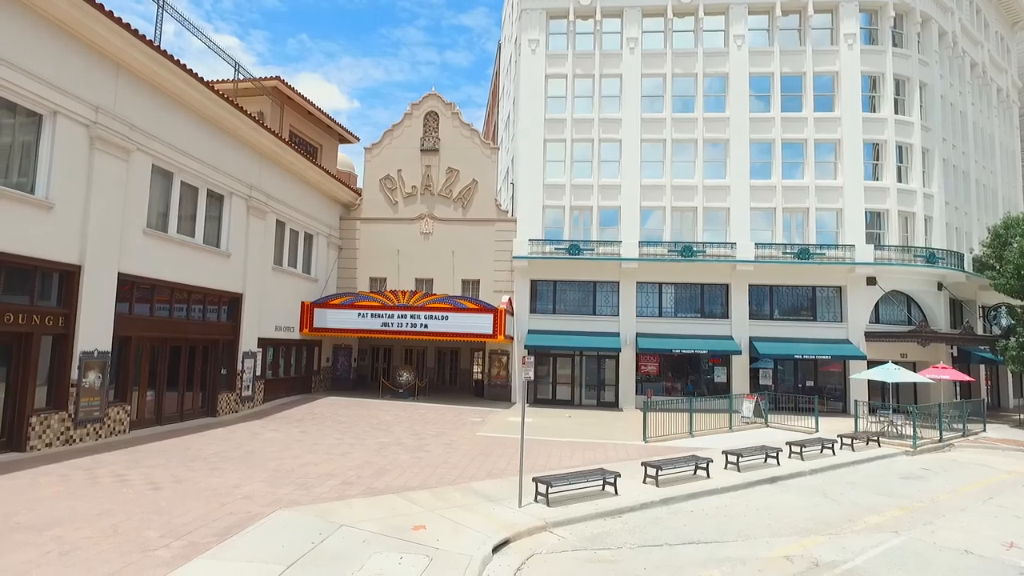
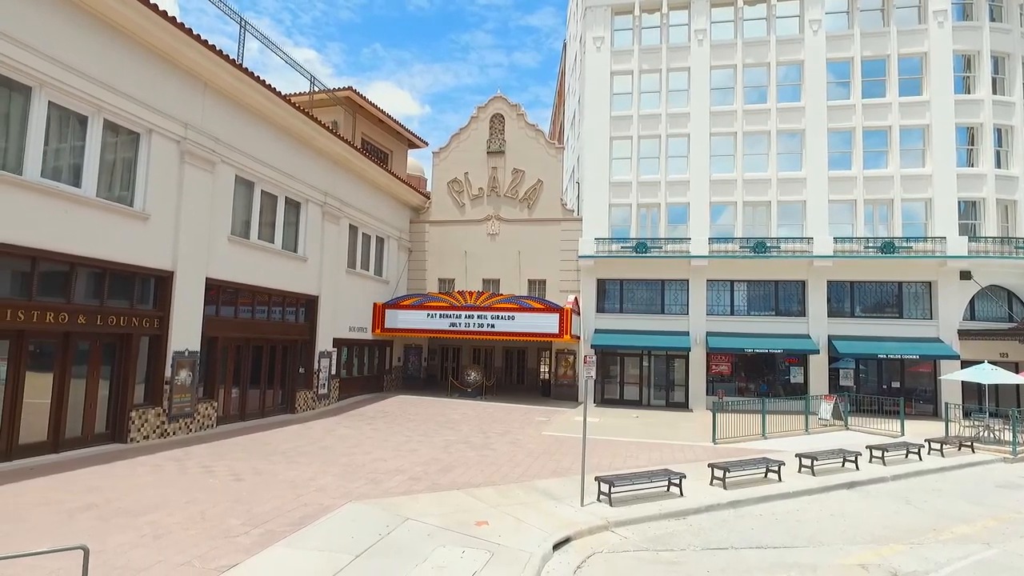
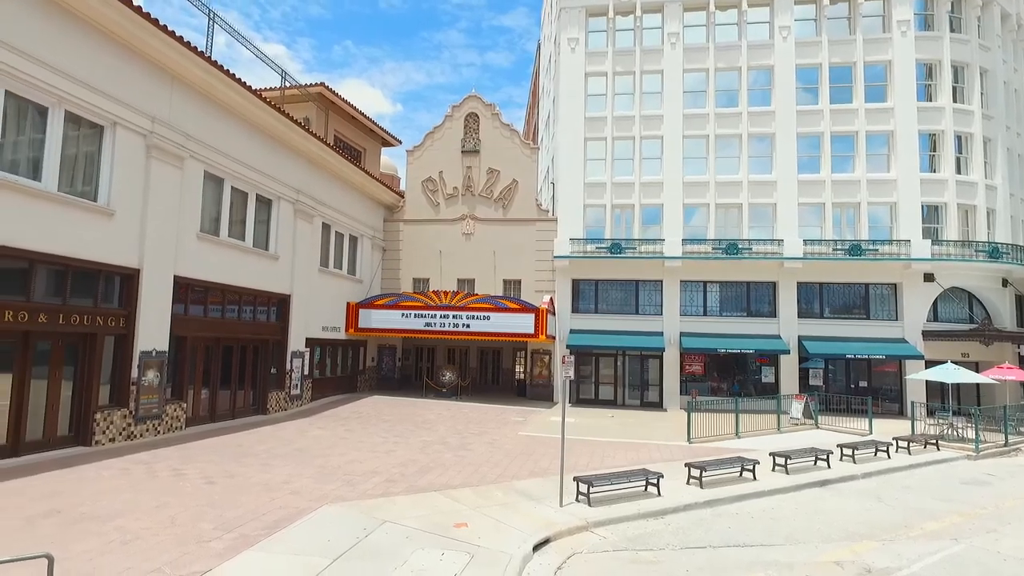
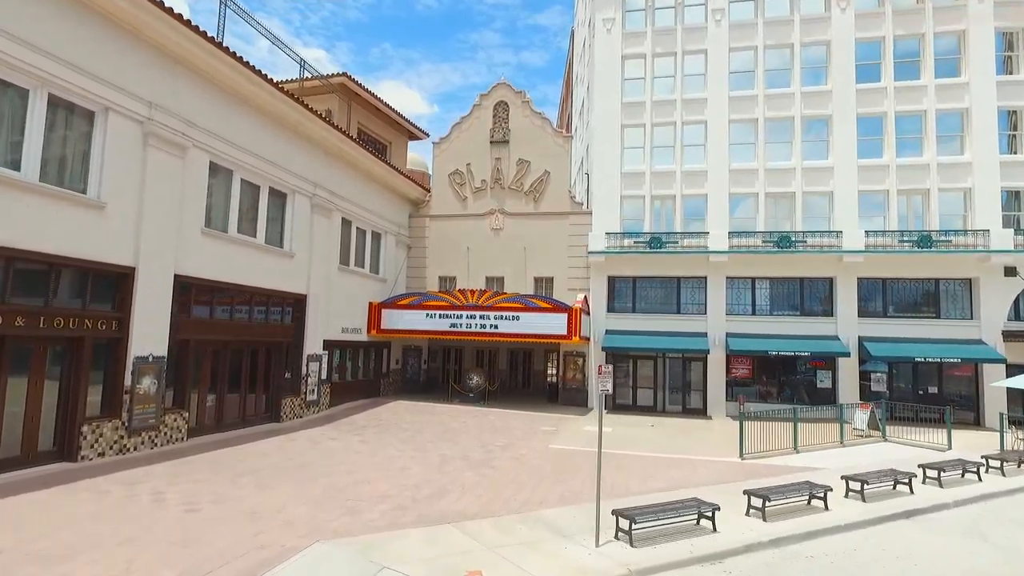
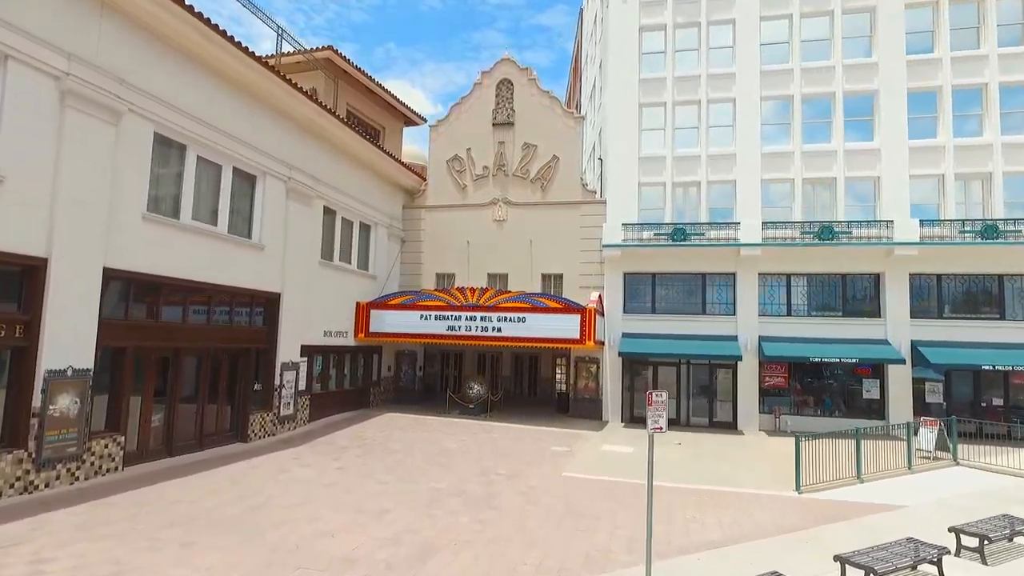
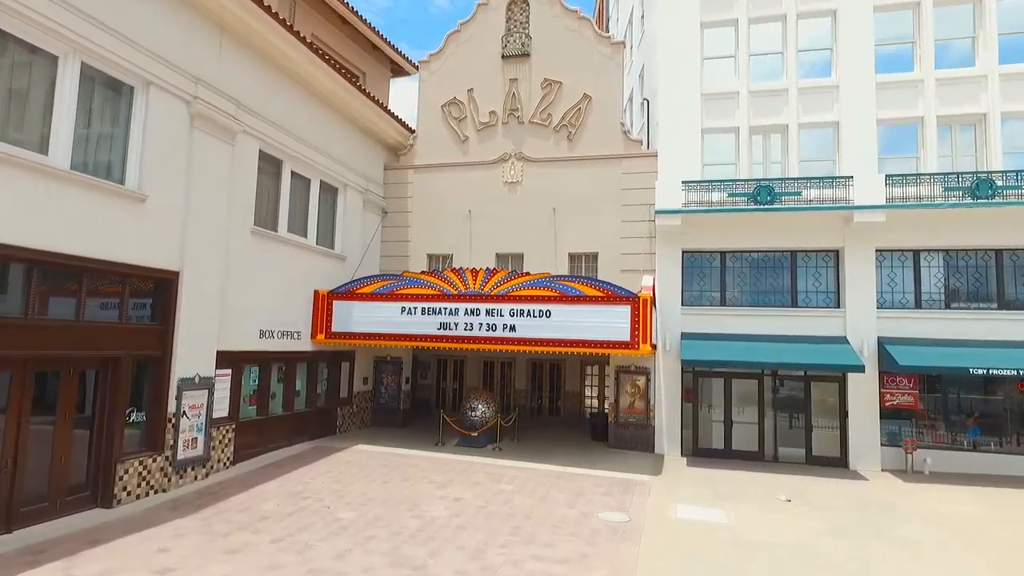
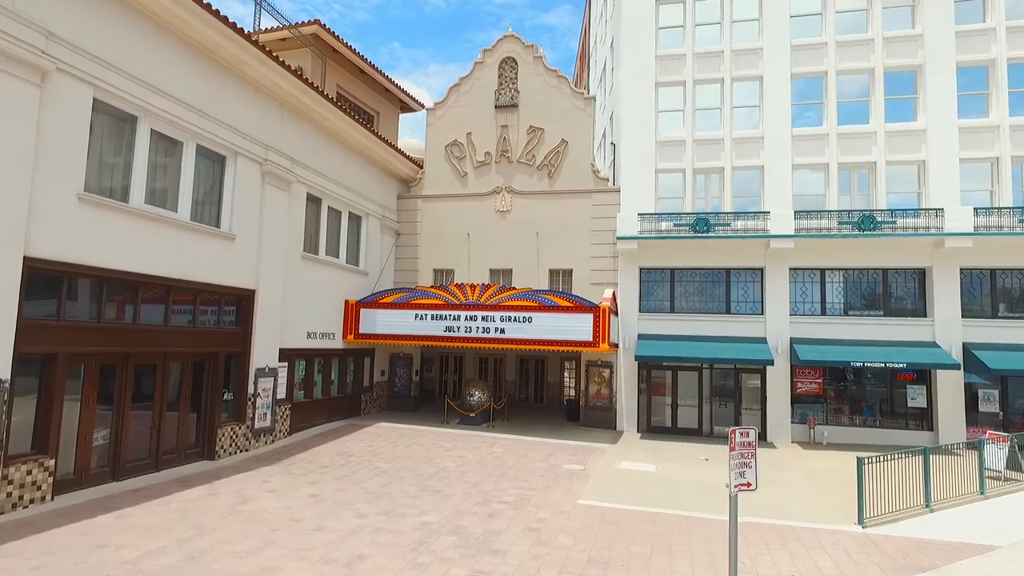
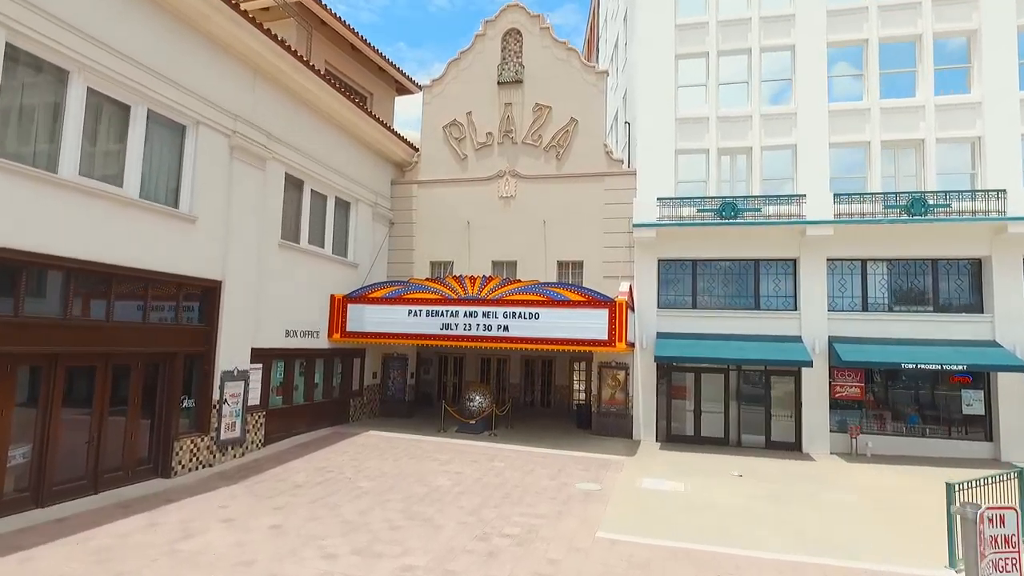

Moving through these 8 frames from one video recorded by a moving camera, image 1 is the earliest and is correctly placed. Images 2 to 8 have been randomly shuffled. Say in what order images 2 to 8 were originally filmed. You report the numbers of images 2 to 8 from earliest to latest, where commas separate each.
3, 2, 4, 5, 7, 8, 6
